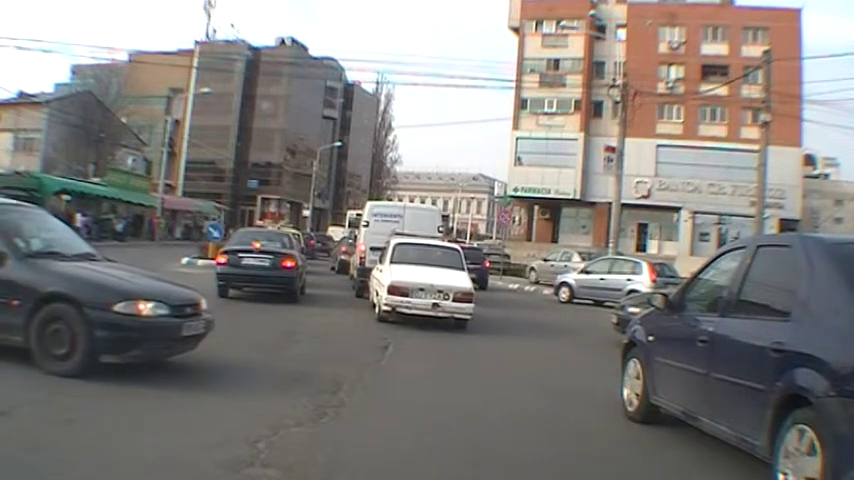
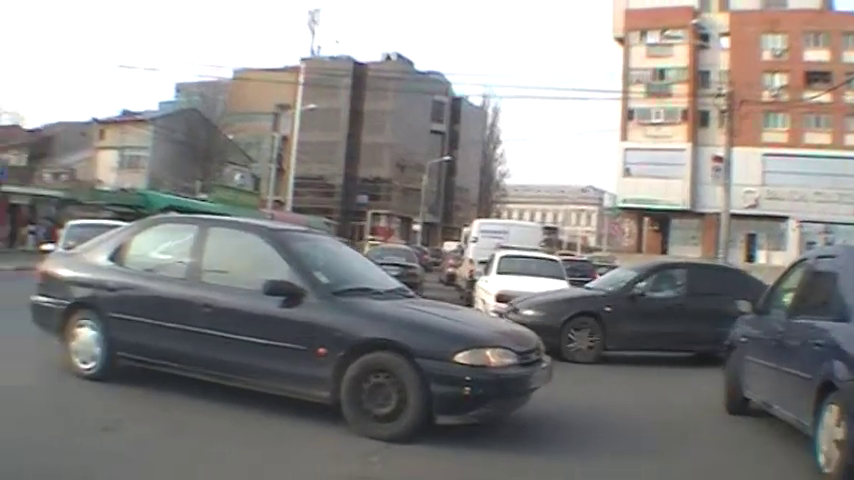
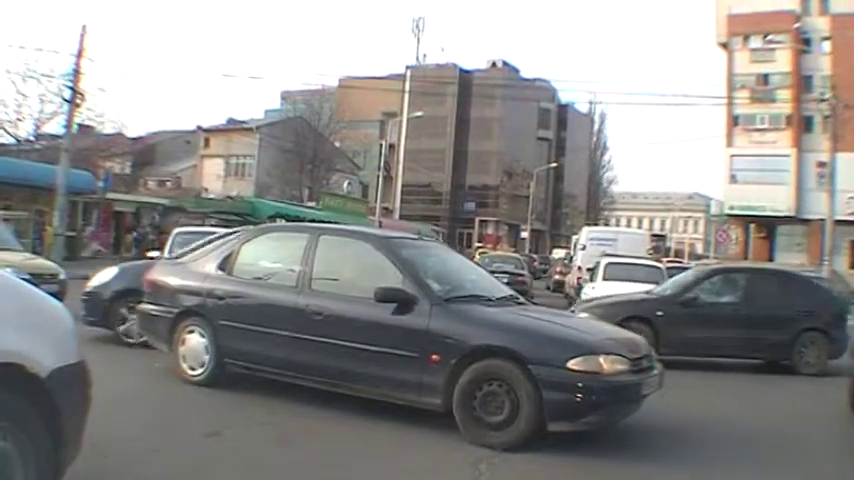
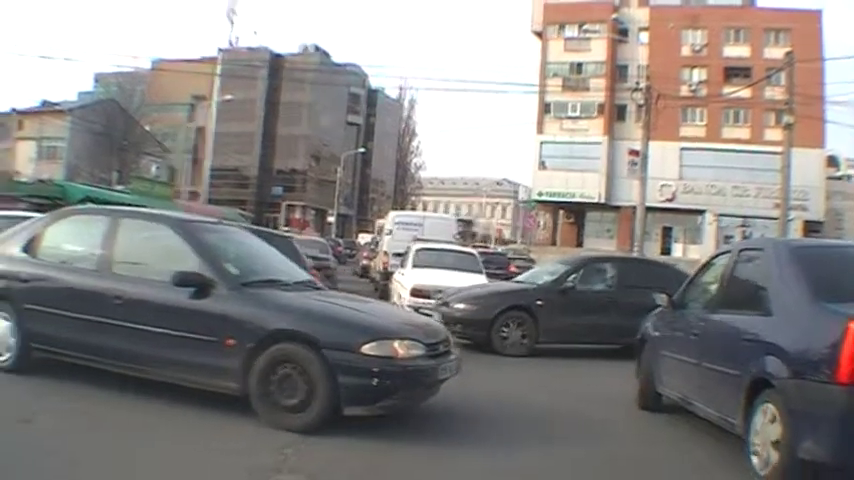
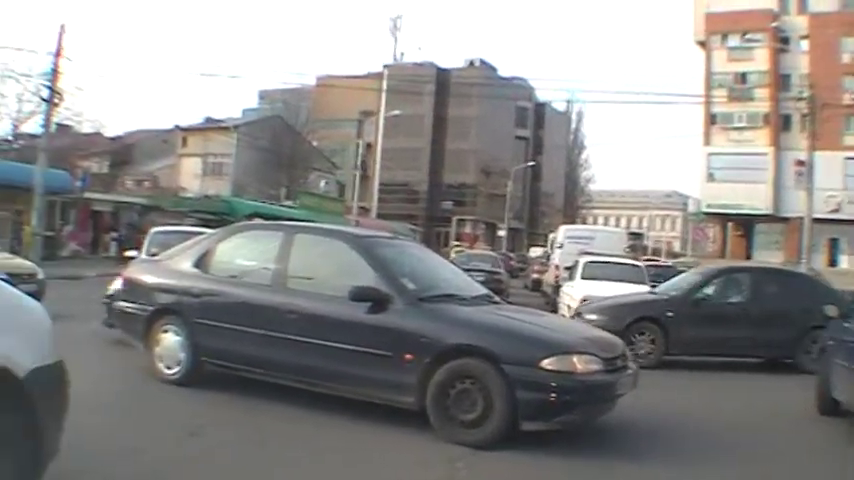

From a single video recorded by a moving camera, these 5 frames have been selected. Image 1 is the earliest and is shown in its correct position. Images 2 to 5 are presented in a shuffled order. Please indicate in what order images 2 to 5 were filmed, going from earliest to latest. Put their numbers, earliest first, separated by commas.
4, 2, 5, 3
